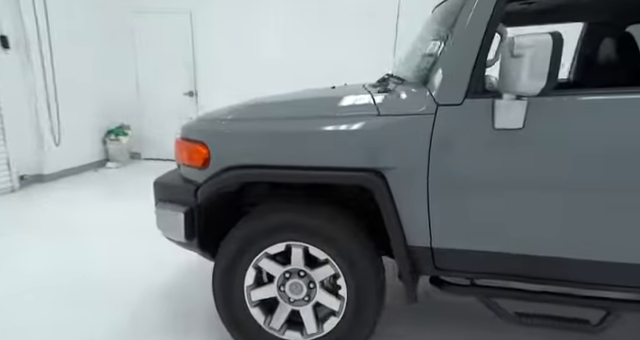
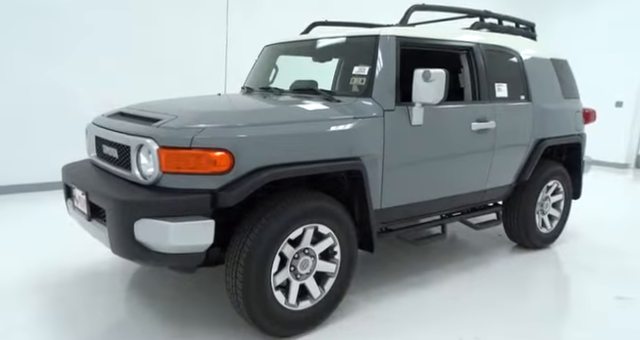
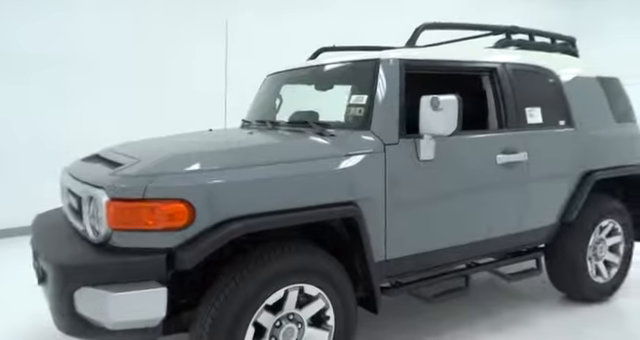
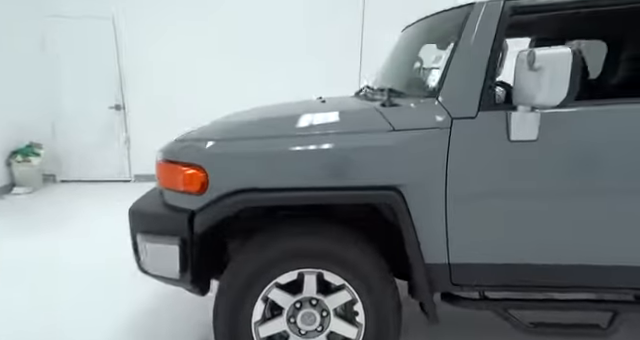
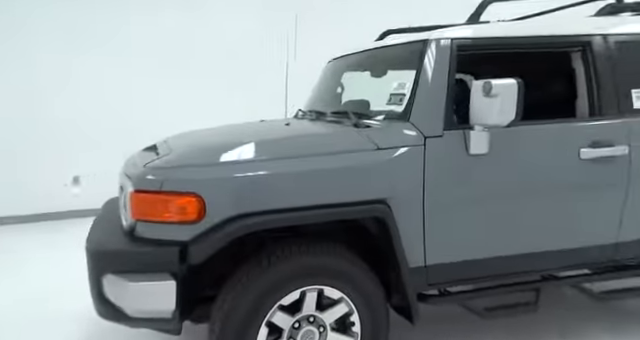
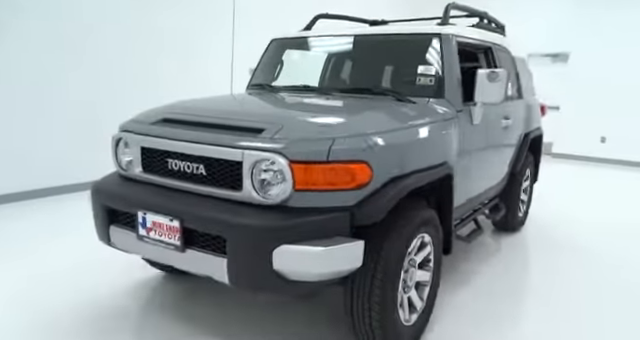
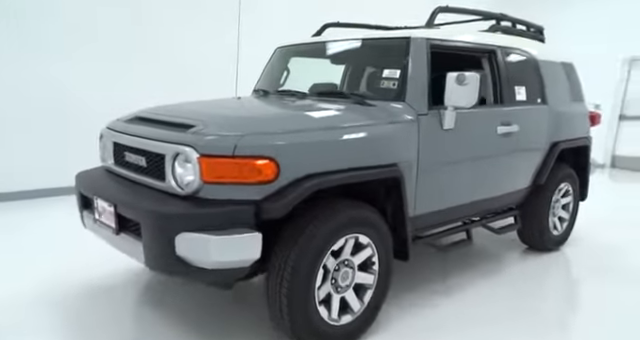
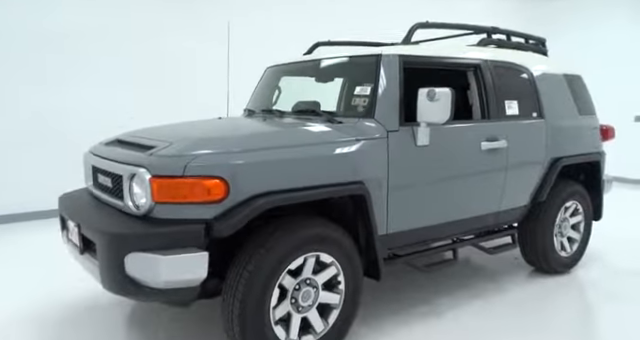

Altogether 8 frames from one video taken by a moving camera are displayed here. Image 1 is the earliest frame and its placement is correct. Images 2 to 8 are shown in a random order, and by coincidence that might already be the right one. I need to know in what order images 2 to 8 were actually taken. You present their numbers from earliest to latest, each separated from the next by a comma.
4, 5, 3, 8, 2, 7, 6
